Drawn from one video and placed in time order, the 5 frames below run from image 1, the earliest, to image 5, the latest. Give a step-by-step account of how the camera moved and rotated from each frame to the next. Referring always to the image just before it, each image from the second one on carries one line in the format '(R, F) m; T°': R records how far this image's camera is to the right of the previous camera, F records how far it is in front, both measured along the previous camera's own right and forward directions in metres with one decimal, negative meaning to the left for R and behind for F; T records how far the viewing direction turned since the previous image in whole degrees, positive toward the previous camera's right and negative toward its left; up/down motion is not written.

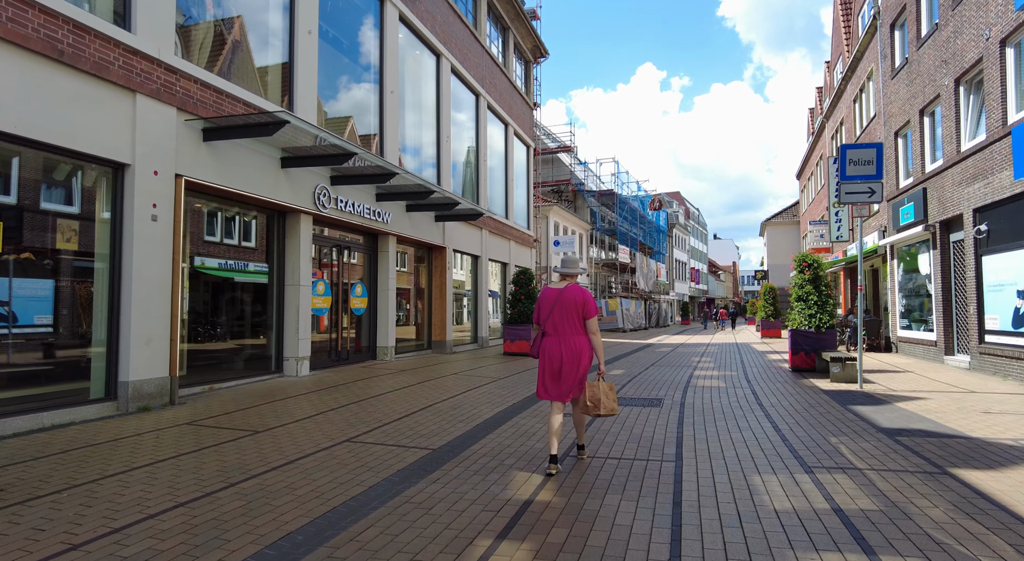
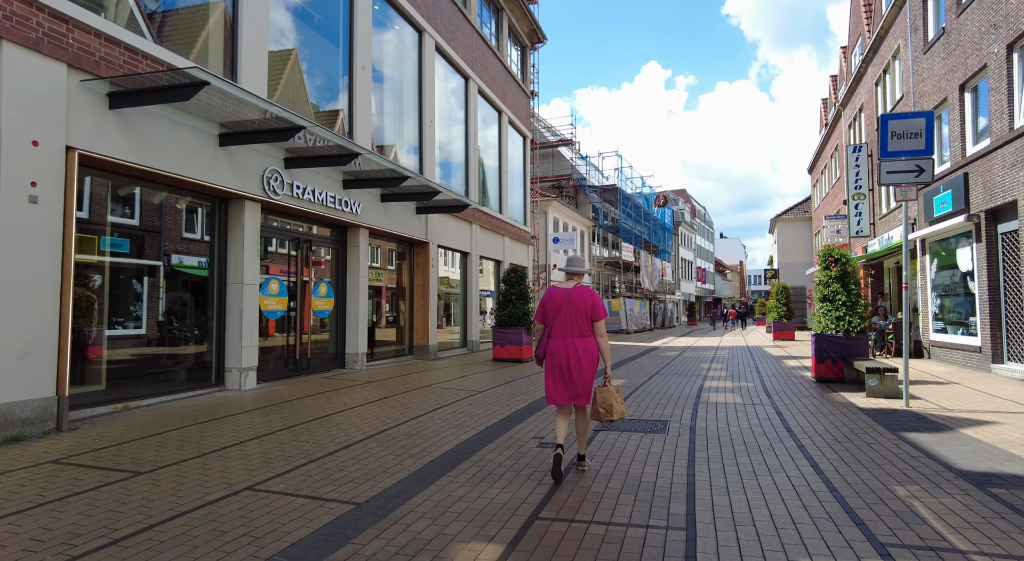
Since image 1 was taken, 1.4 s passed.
(+0.4, +1.5) m; 0°
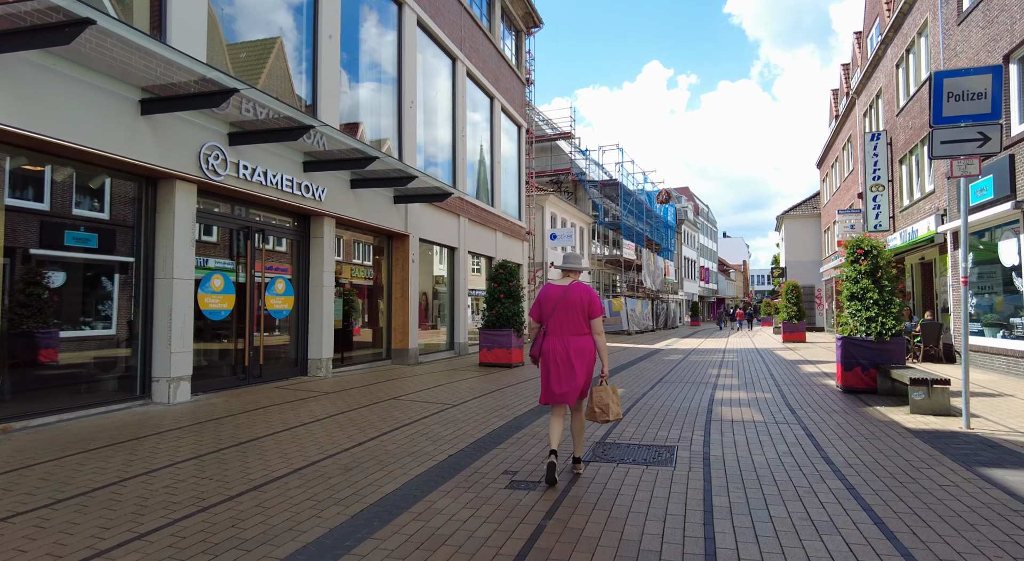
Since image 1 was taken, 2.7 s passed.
(+0.3, +1.4) m; 0°
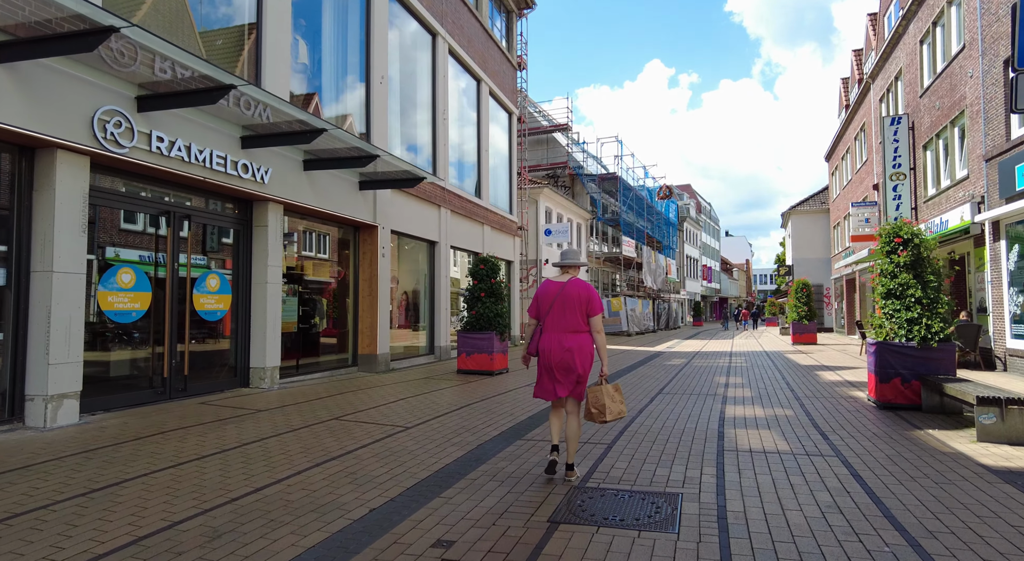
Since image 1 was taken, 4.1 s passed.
(+0.4, +1.5) m; 0°
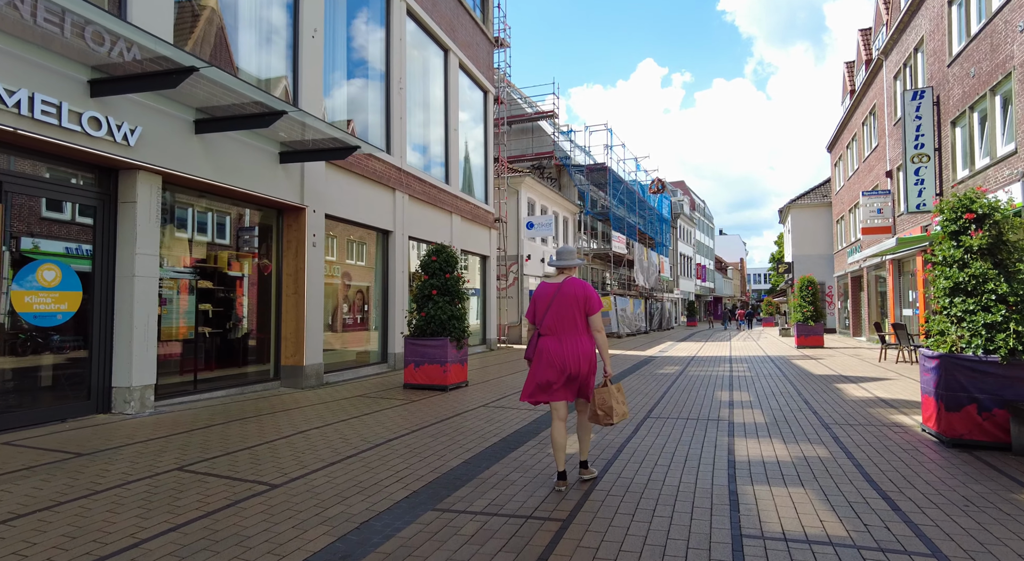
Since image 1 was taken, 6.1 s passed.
(+0.6, +2.2) m; +1°
